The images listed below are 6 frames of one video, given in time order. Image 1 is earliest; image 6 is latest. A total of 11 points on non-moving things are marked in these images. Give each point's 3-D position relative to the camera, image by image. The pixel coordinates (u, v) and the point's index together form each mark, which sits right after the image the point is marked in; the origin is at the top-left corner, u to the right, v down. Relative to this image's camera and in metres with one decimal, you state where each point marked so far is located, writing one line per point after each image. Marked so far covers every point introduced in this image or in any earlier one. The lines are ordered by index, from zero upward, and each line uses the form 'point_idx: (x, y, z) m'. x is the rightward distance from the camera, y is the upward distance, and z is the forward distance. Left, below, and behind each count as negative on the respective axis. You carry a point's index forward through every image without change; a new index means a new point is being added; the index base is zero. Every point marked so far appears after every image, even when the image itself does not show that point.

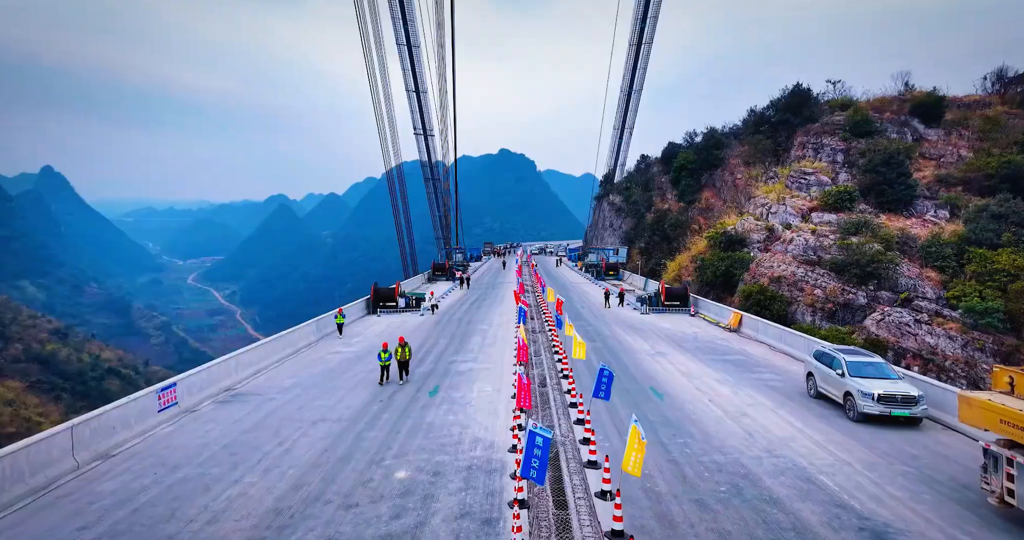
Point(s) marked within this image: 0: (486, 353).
0: (-1.1, -3.2, +18.1) m
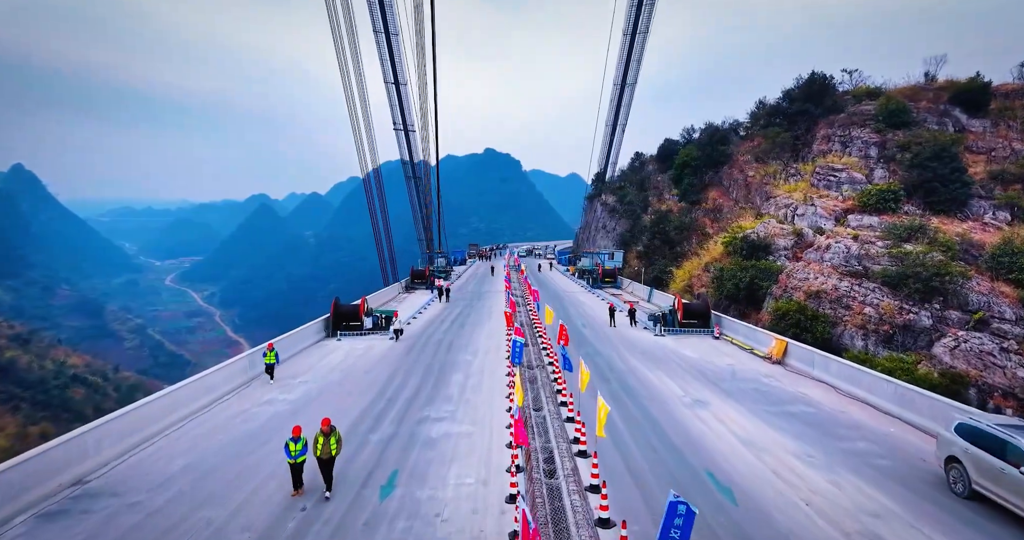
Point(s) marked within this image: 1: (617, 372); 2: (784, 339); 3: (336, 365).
0: (-1.4, -3.9, +13.6) m
1: (+3.7, -3.6, +16.4) m
2: (+10.1, -2.6, +17.4) m
3: (-6.7, -3.6, +17.8) m
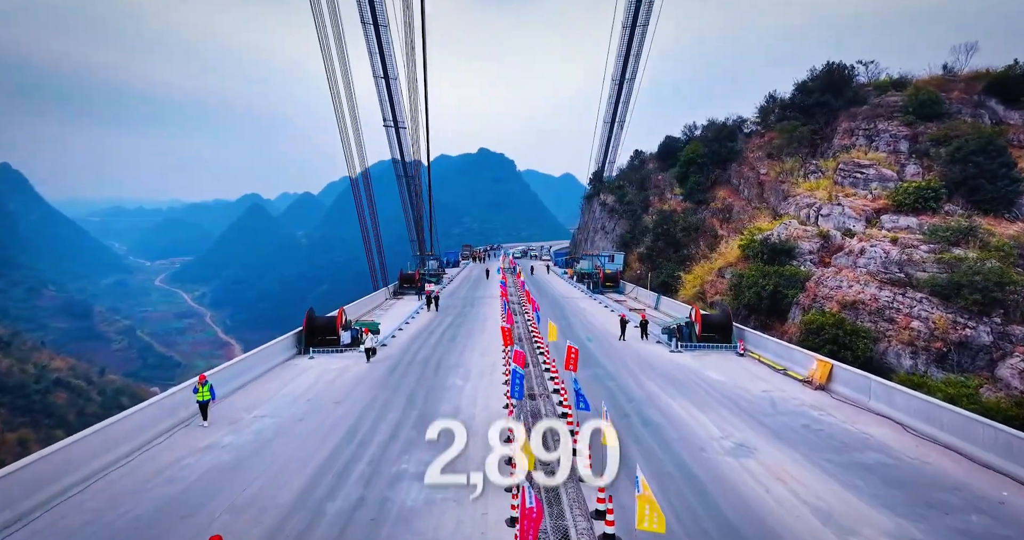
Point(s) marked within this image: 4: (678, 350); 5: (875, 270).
0: (-1.4, -4.2, +10.9) m
1: (+3.6, -3.9, +13.9) m
2: (+10.1, -2.9, +14.9) m
3: (-6.8, -3.9, +15.1) m
4: (+6.9, -3.3, +19.5) m
5: (+15.3, 0.0, +19.6) m
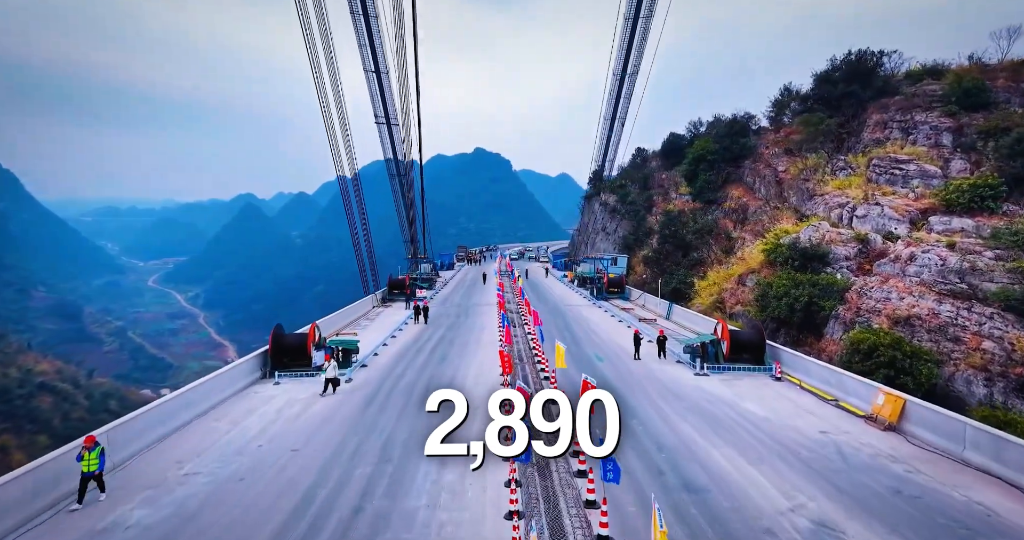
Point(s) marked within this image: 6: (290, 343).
0: (-1.3, -4.6, +8.2) m
1: (+3.6, -4.3, +11.2) m
2: (+10.1, -3.2, +12.2) m
3: (-6.8, -4.3, +12.3) m
4: (+6.9, -3.7, +16.8) m
5: (+15.3, -0.3, +17.0) m
6: (-8.3, -2.7, +17.5) m
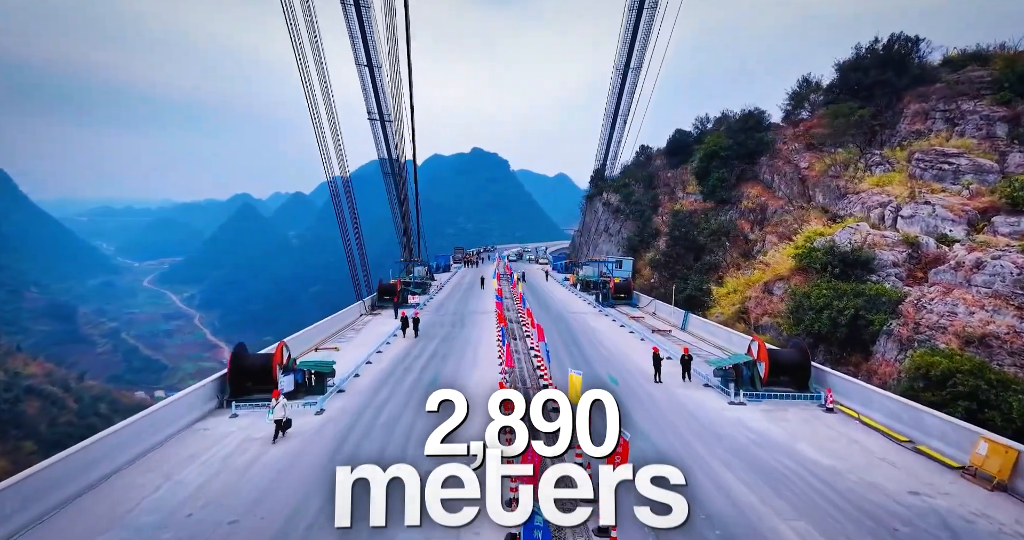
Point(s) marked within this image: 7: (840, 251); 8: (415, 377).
0: (-1.2, -4.9, +5.6) m
1: (+3.7, -4.6, +8.6) m
2: (+10.2, -3.5, +9.7) m
3: (-6.7, -4.6, +9.6) m
4: (+6.9, -4.0, +14.2) m
5: (+15.3, -0.6, +14.5) m
6: (-8.3, -3.0, +14.9) m
7: (+13.6, +0.8, +19.5) m
8: (-3.8, -4.1, +18.2) m
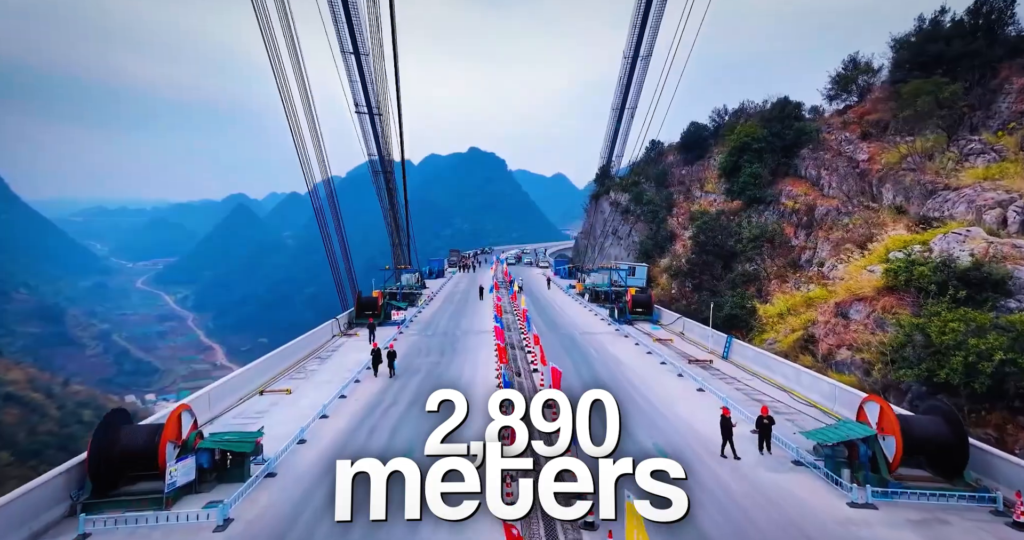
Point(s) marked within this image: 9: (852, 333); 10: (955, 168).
0: (-1.0, -5.5, +0.6) m
1: (+4.0, -5.3, +3.7) m
2: (+10.4, -4.2, +4.8) m
3: (-6.4, -5.3, +4.7) m
4: (+7.1, -4.7, +9.3) m
5: (+15.5, -1.3, +9.7) m
6: (-8.1, -3.7, +9.9) m
7: (+13.8, +0.1, +14.6) m
8: (-3.6, -4.8, +13.3) m
9: (+12.0, -2.2, +16.7) m
10: (+17.6, +4.2, +18.9) m
